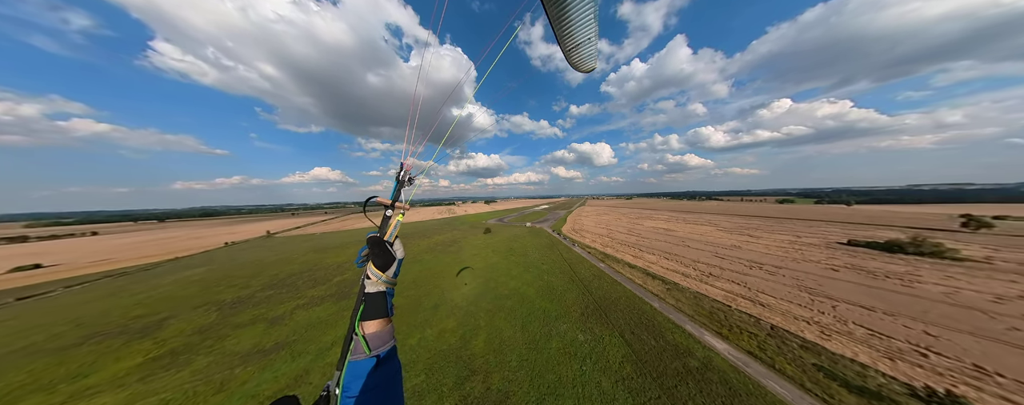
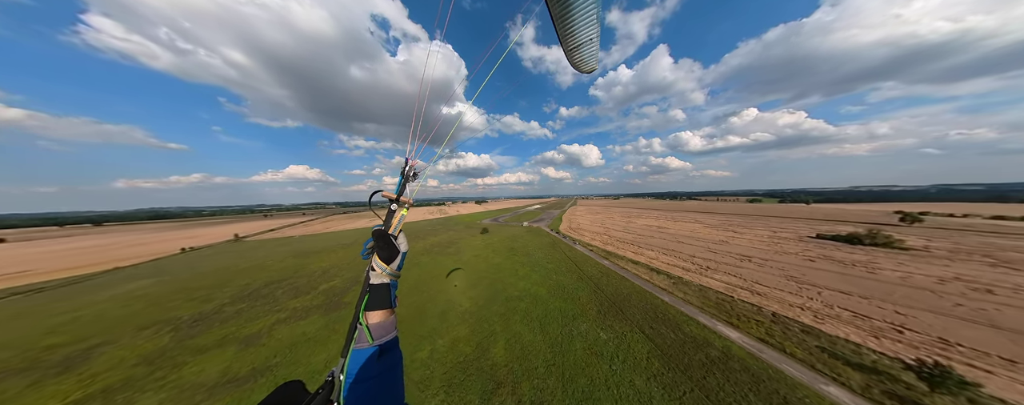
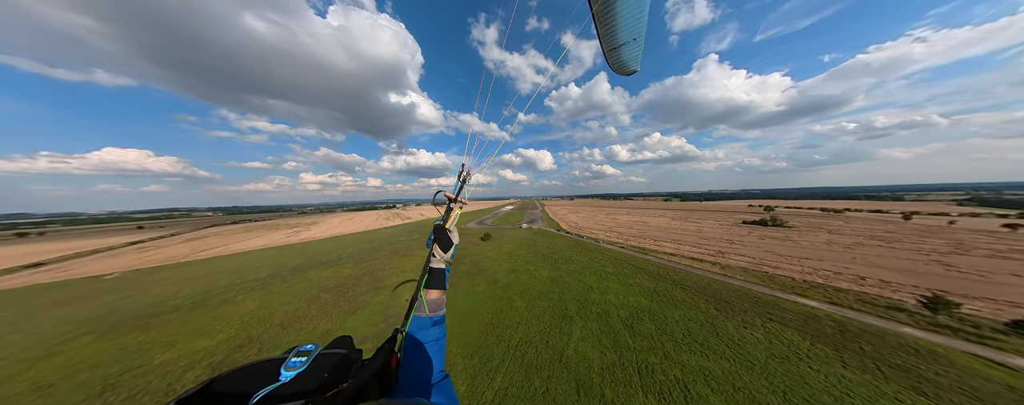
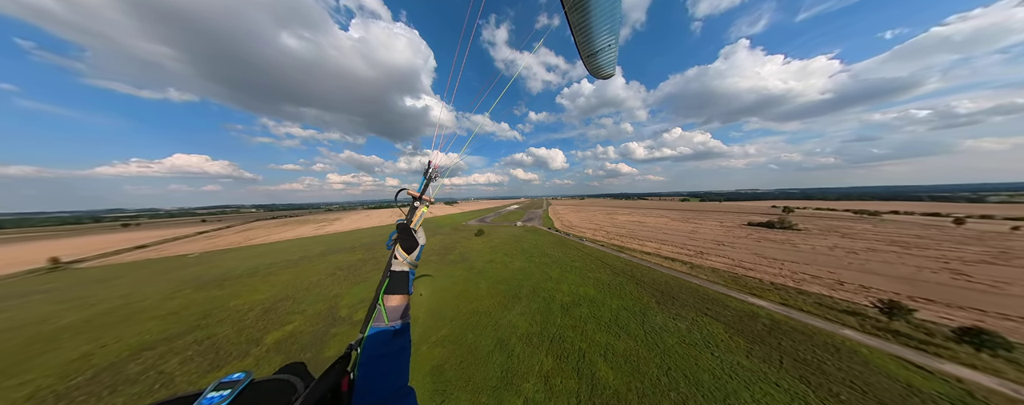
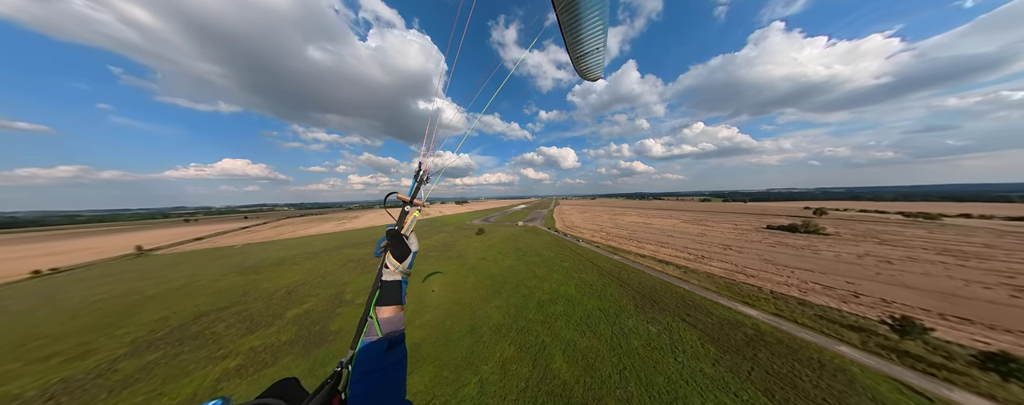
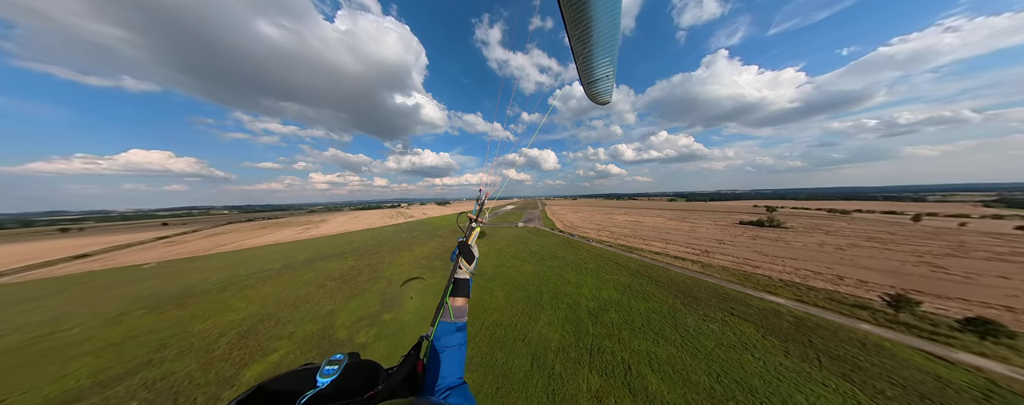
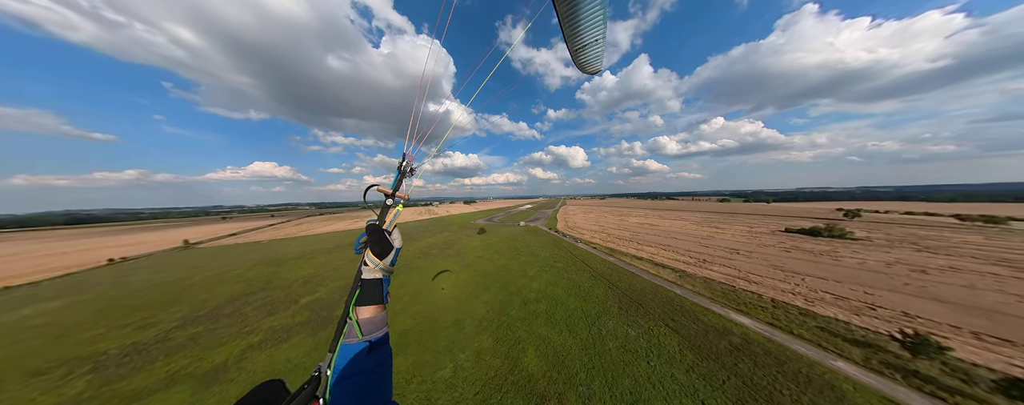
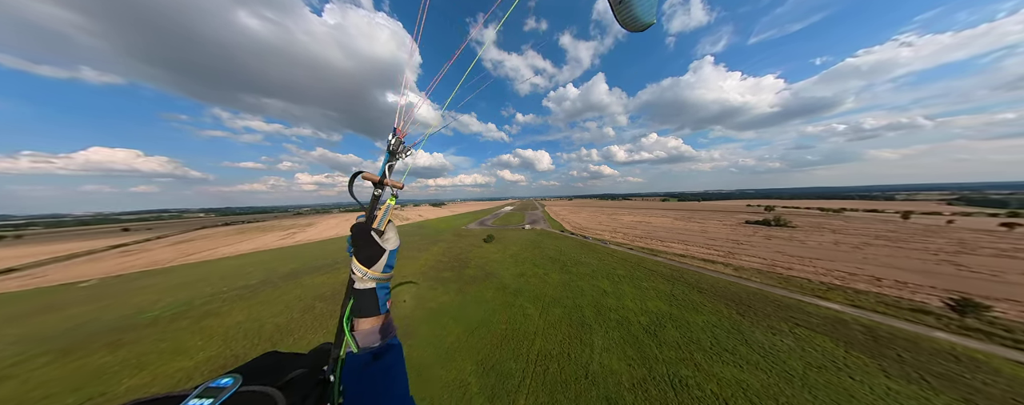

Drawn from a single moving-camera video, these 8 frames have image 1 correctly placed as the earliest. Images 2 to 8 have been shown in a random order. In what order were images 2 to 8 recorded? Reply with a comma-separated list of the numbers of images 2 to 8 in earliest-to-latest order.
2, 7, 5, 4, 6, 3, 8
